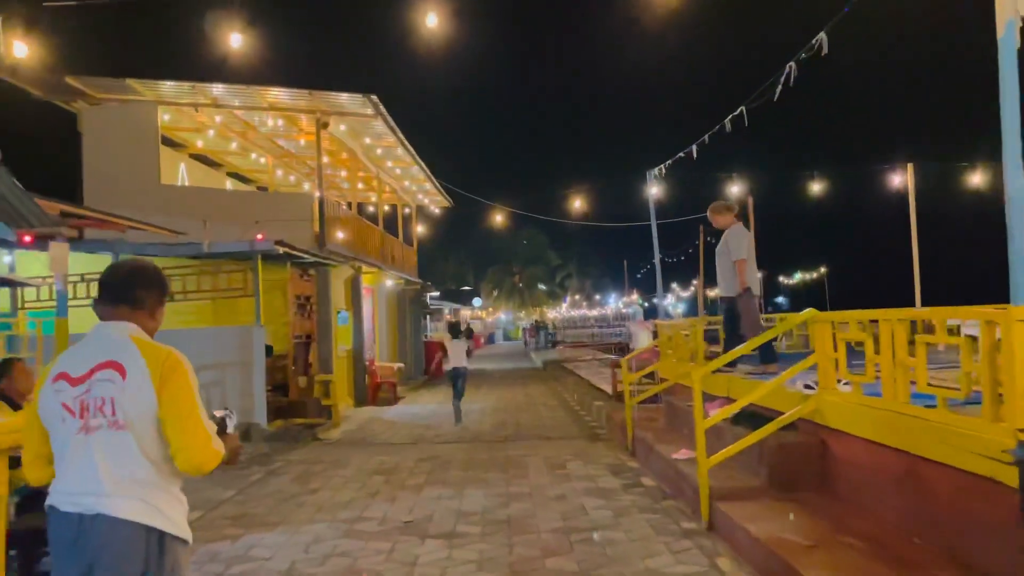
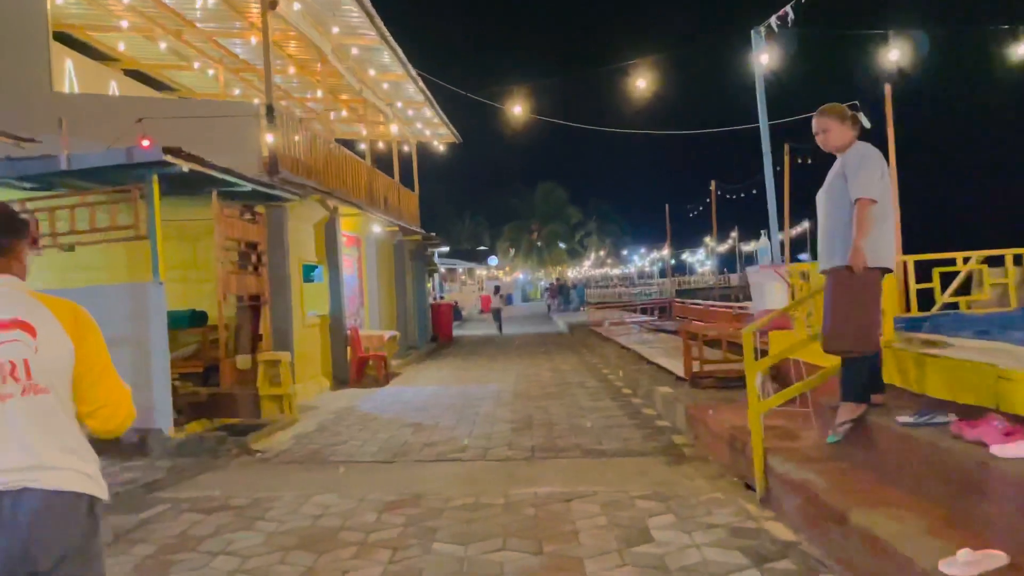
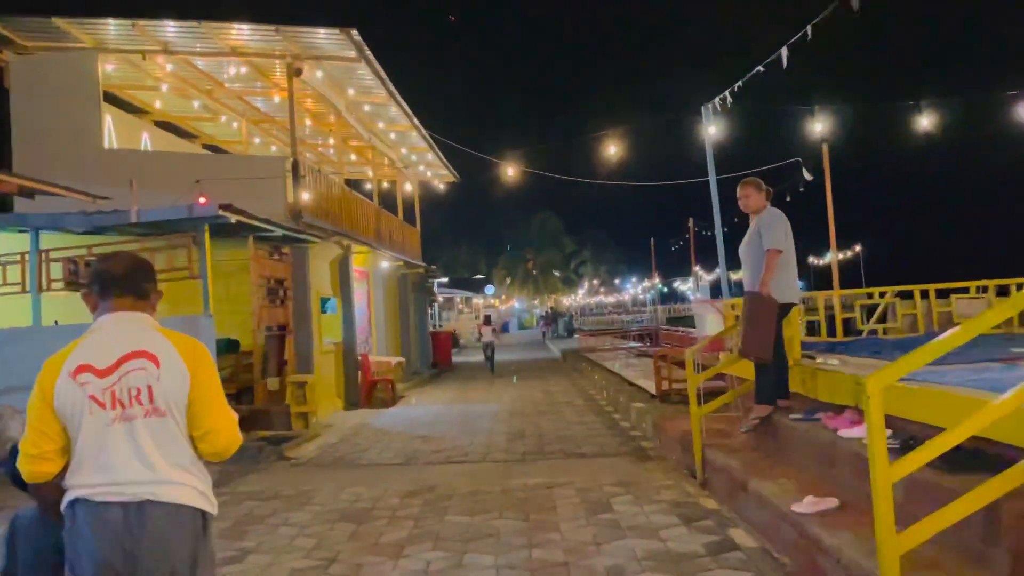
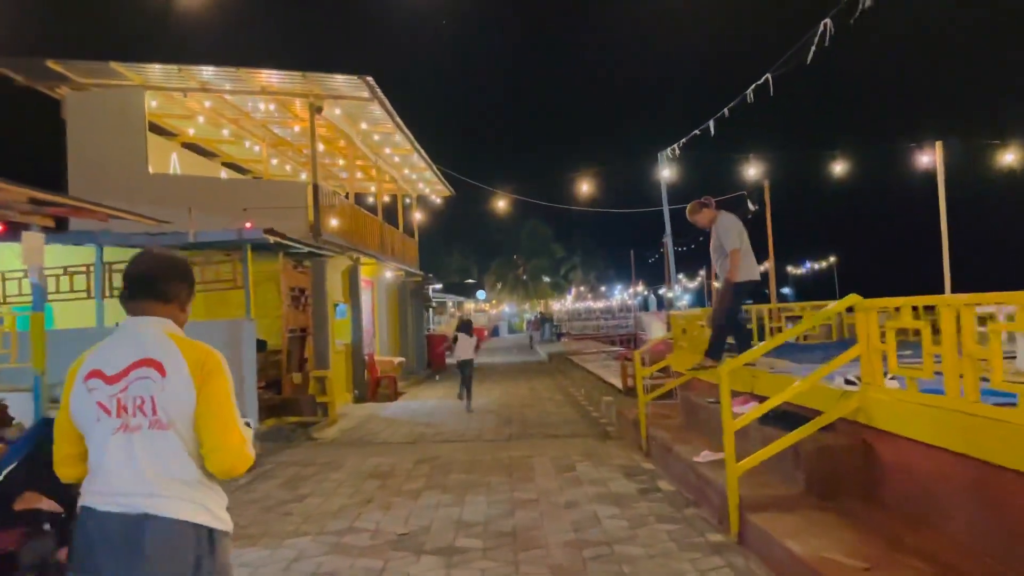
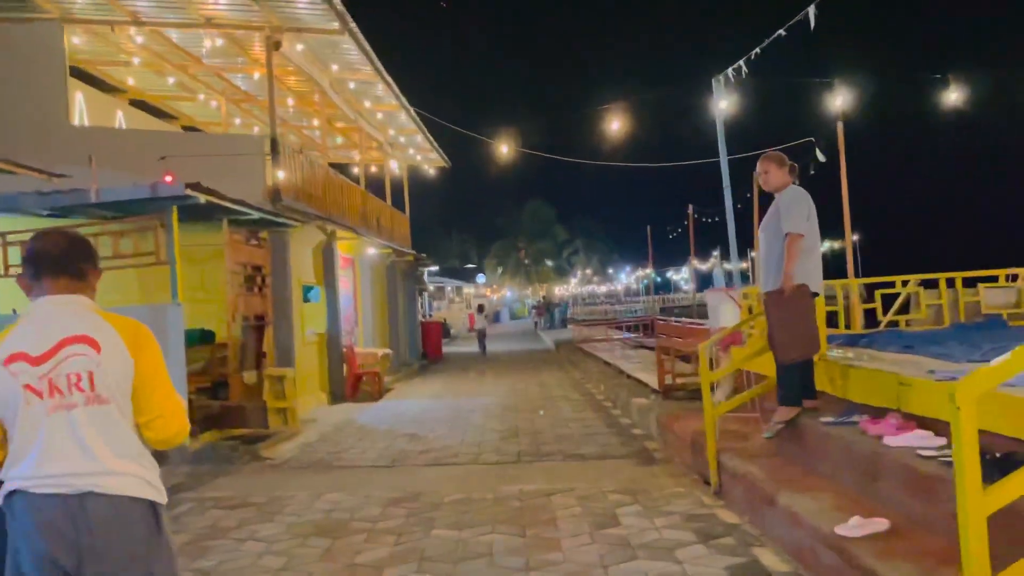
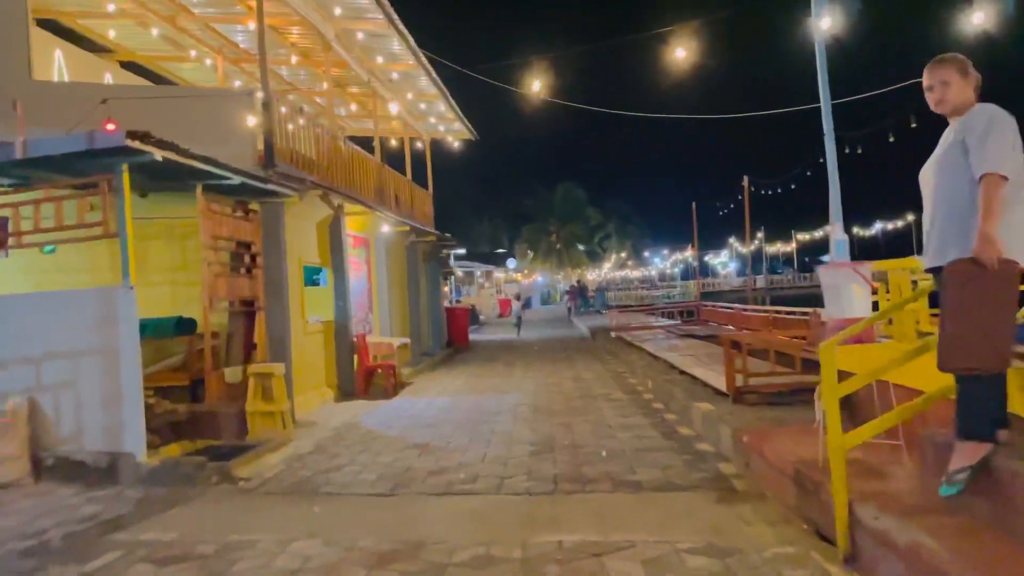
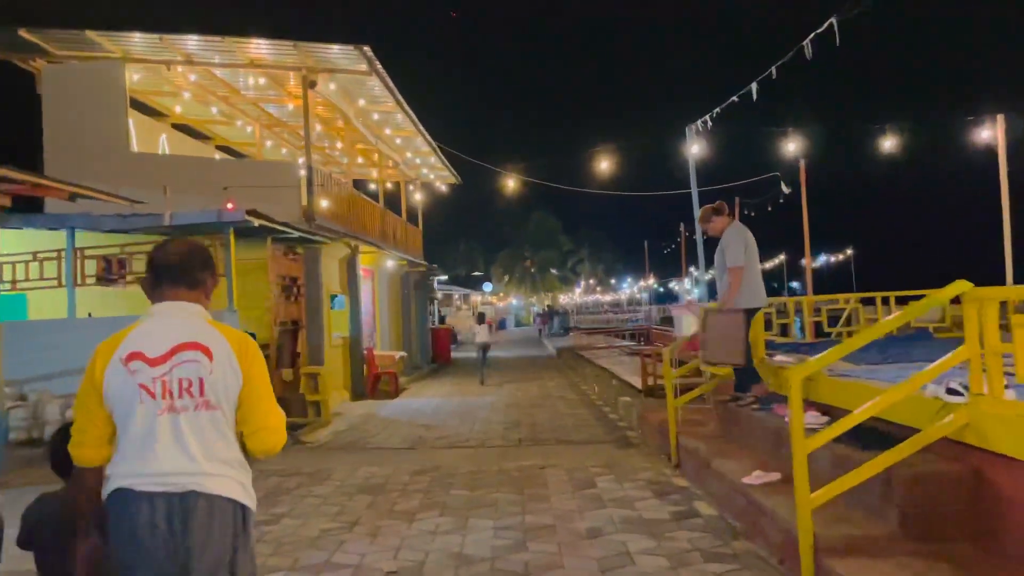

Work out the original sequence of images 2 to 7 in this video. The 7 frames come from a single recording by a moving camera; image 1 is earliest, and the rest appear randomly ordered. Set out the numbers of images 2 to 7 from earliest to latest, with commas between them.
4, 7, 3, 5, 2, 6
